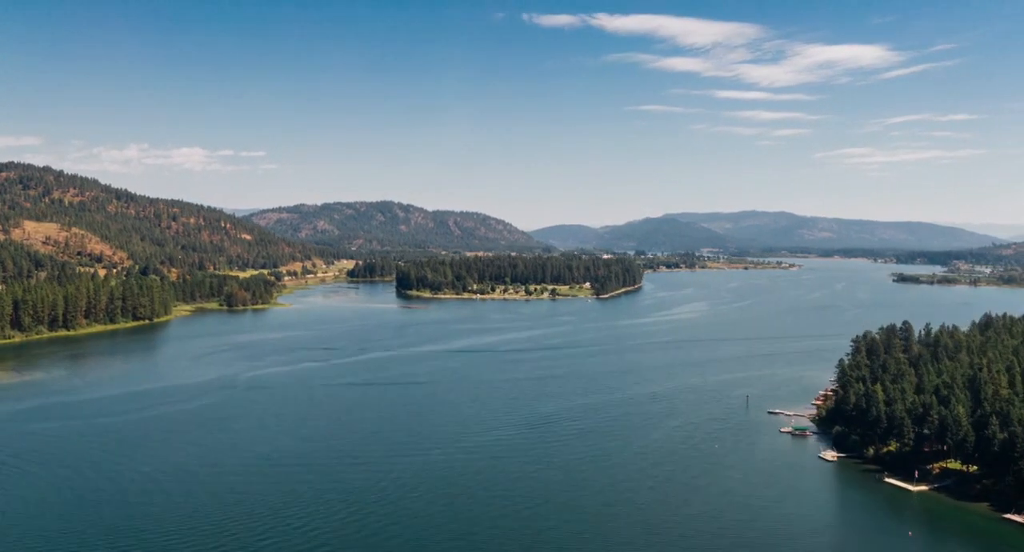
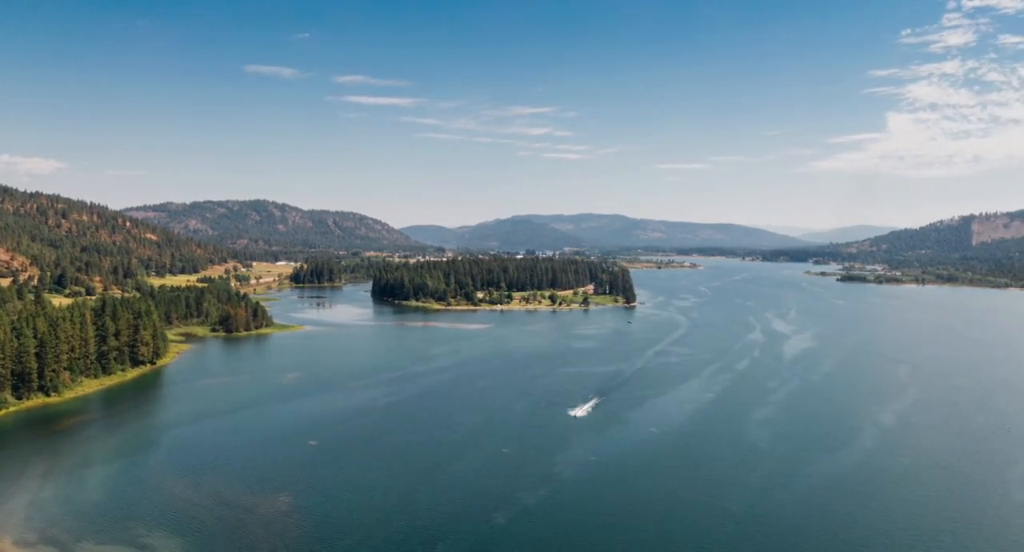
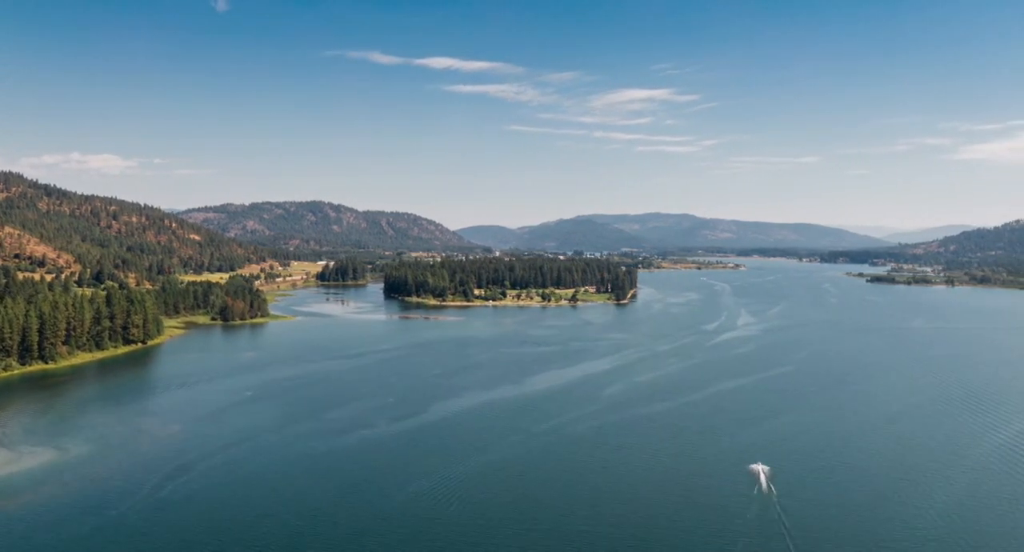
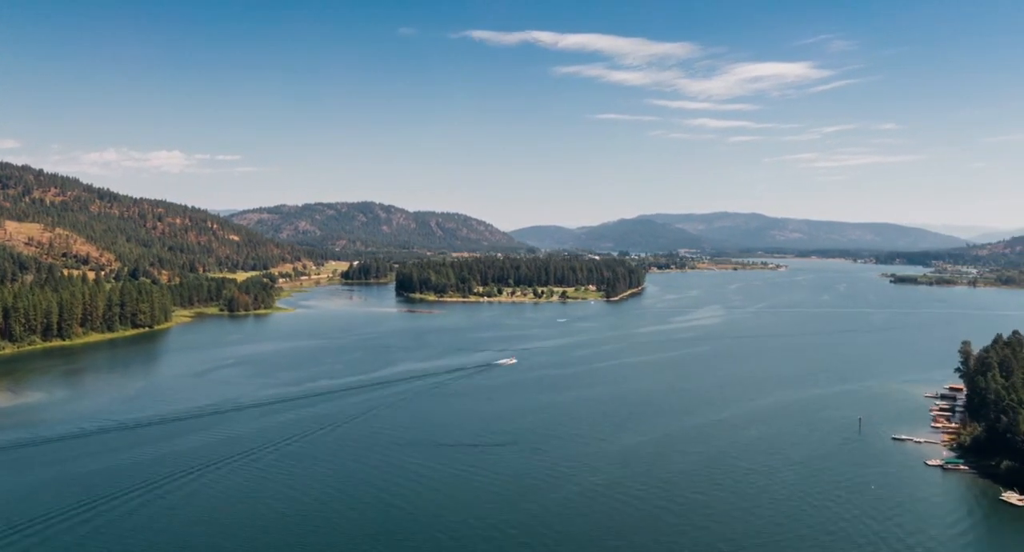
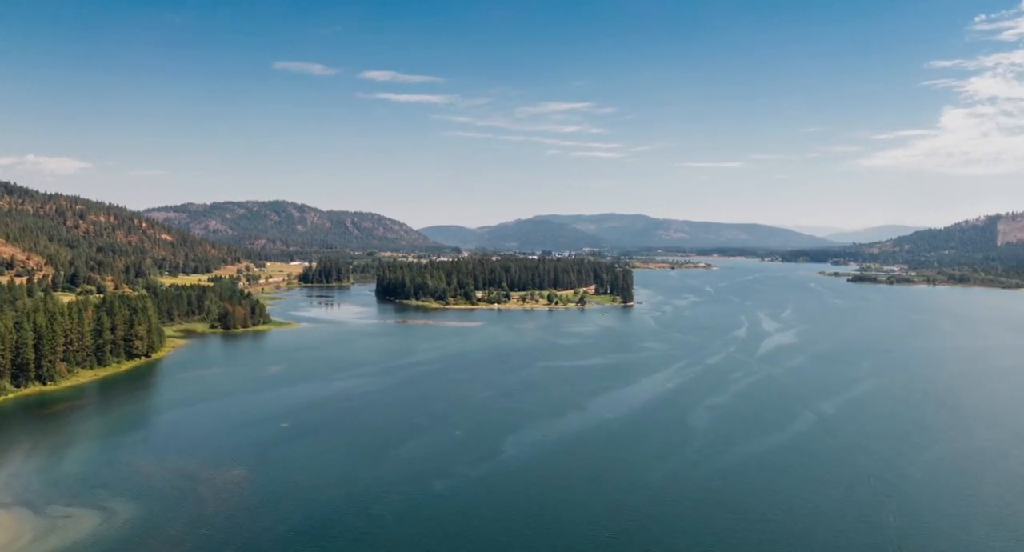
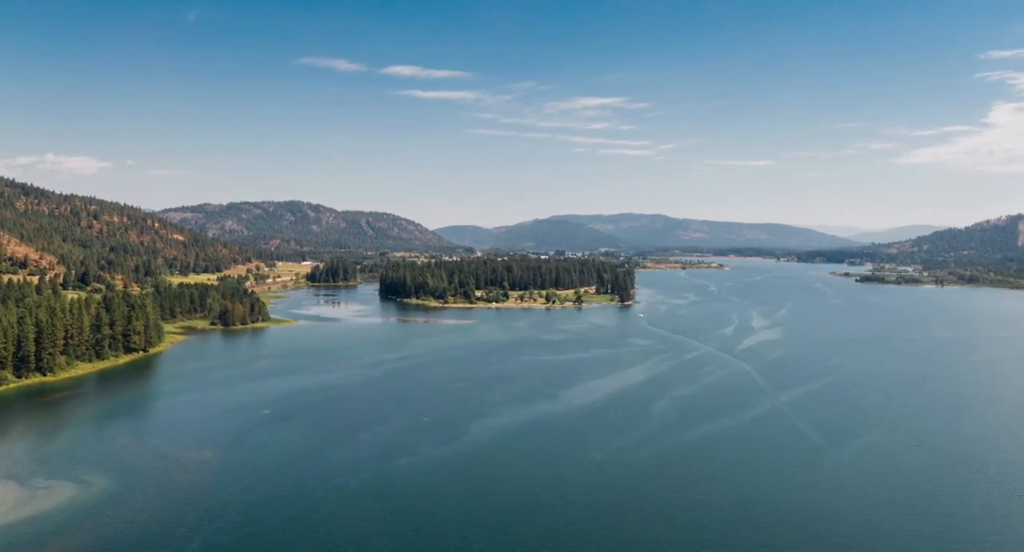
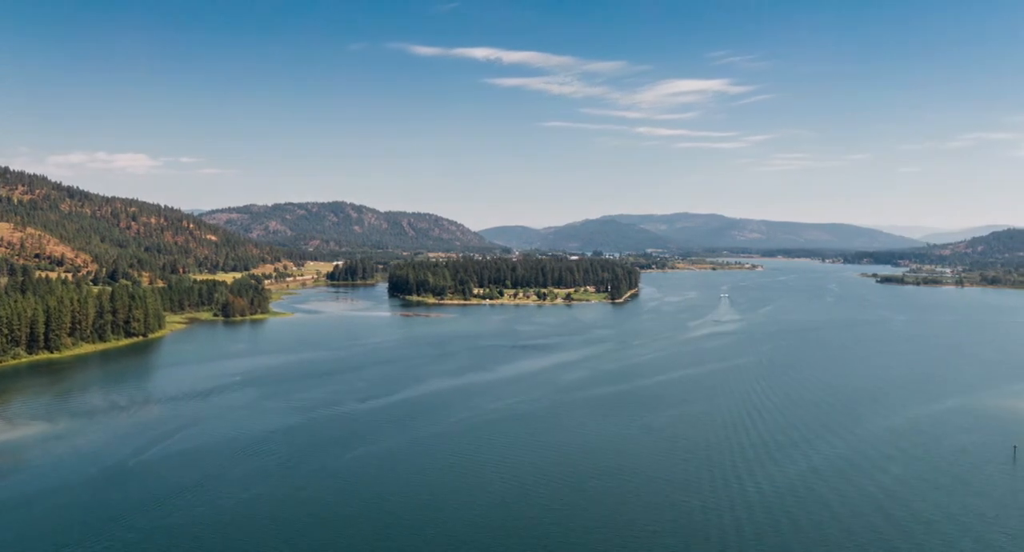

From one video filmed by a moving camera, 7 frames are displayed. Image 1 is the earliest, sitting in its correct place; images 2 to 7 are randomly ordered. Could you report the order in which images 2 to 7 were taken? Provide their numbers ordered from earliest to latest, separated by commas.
4, 7, 3, 6, 5, 2
